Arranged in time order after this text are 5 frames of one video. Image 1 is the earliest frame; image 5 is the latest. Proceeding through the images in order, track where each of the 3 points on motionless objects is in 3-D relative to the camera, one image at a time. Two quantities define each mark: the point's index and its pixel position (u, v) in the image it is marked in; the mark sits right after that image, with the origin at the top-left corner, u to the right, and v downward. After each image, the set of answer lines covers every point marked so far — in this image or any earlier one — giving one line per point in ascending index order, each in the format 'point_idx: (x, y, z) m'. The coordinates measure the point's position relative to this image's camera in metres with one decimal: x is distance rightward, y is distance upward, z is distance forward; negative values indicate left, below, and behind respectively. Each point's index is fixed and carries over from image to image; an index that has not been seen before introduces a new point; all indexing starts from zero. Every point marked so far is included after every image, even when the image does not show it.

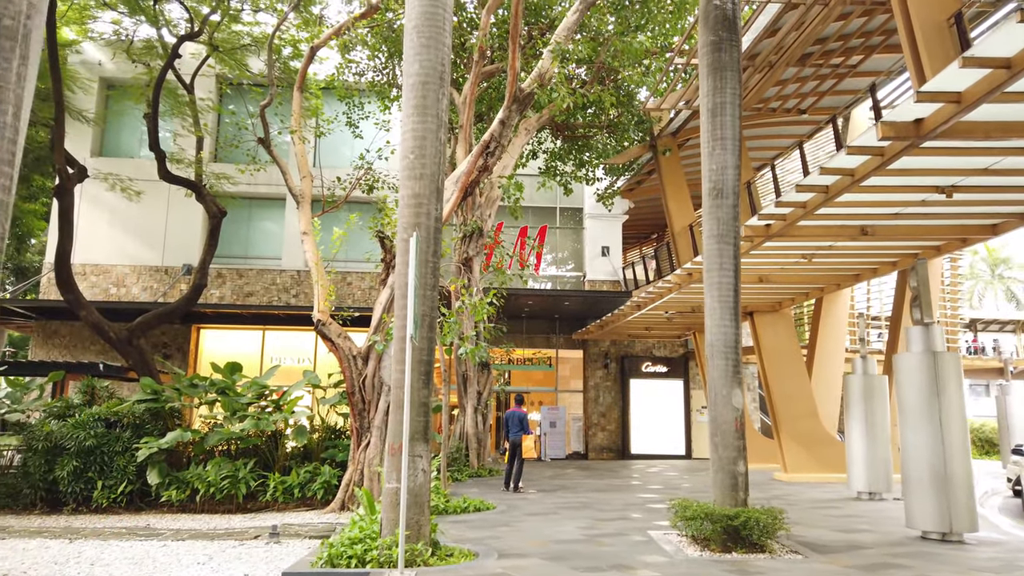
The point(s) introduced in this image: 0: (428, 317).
0: (-0.7, -0.2, +6.3) m
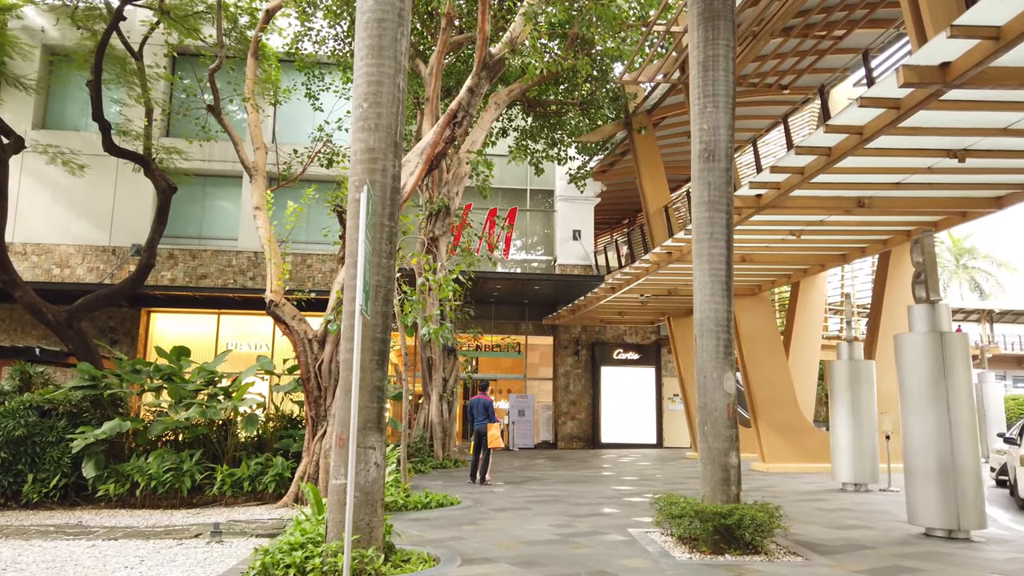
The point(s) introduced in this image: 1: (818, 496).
0: (-1.0, 0.0, +5.5) m
1: (+4.0, -2.7, +9.8) m
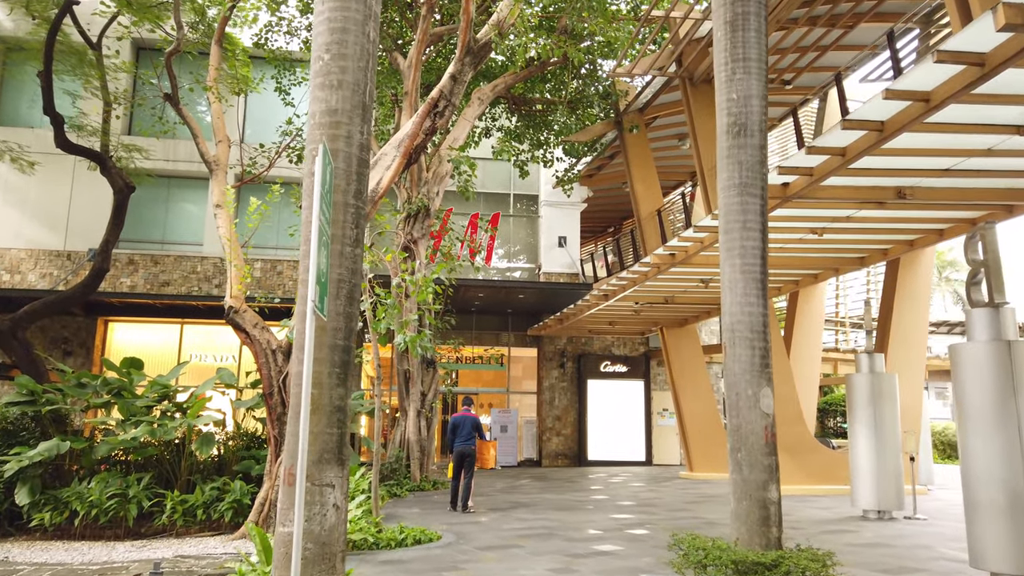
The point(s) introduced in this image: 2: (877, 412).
0: (-1.0, 0.0, +4.4) m
1: (+3.9, -2.8, +8.8) m
2: (+4.5, -1.5, +9.3) m
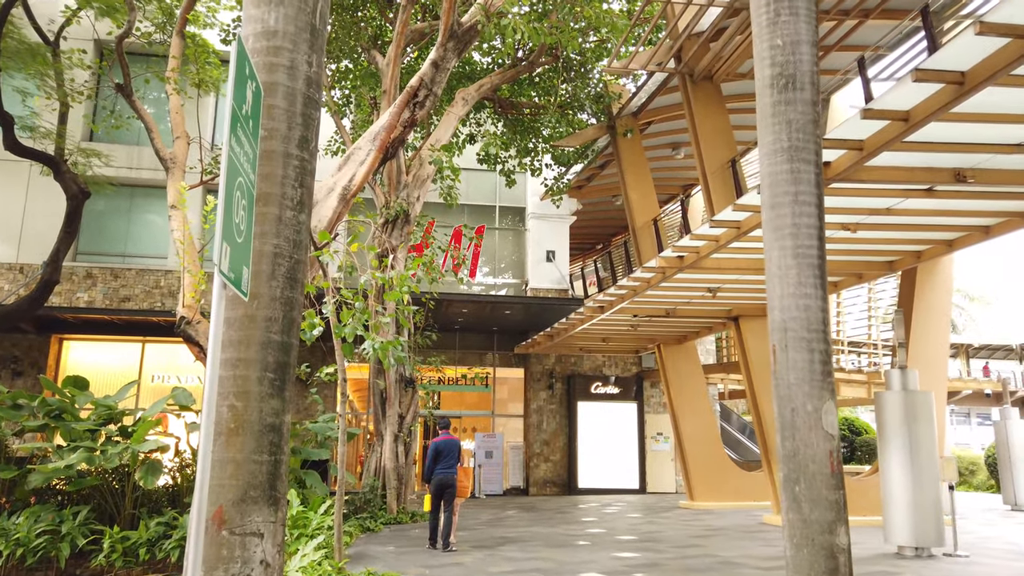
0: (-1.0, +0.1, +3.3) m
1: (+3.7, -2.9, +7.7) m
2: (+4.4, -1.6, +8.2) m
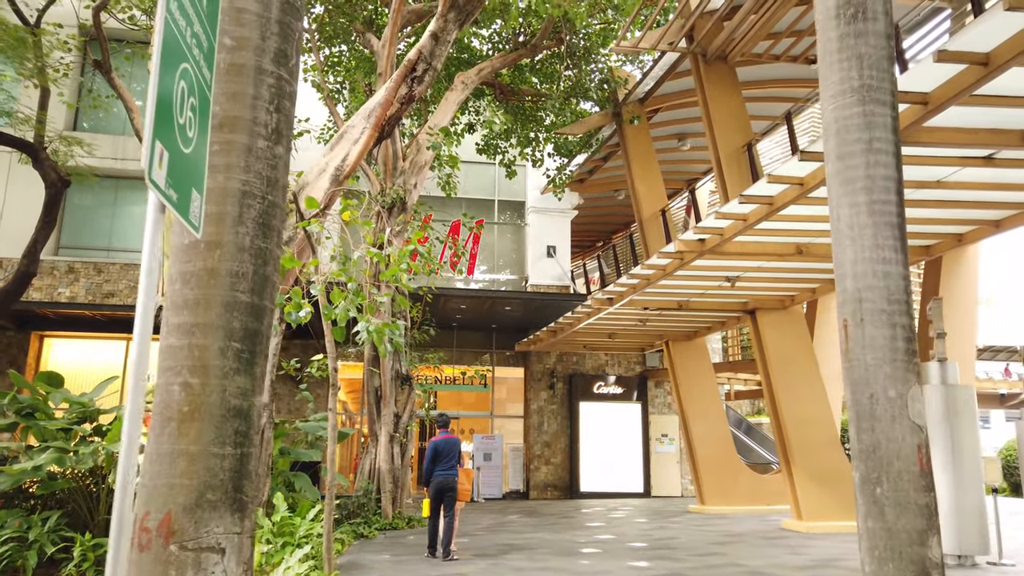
0: (-0.9, +0.3, +2.6) m
1: (+3.8, -2.7, +7.1) m
2: (+4.5, -1.5, +7.6) m
